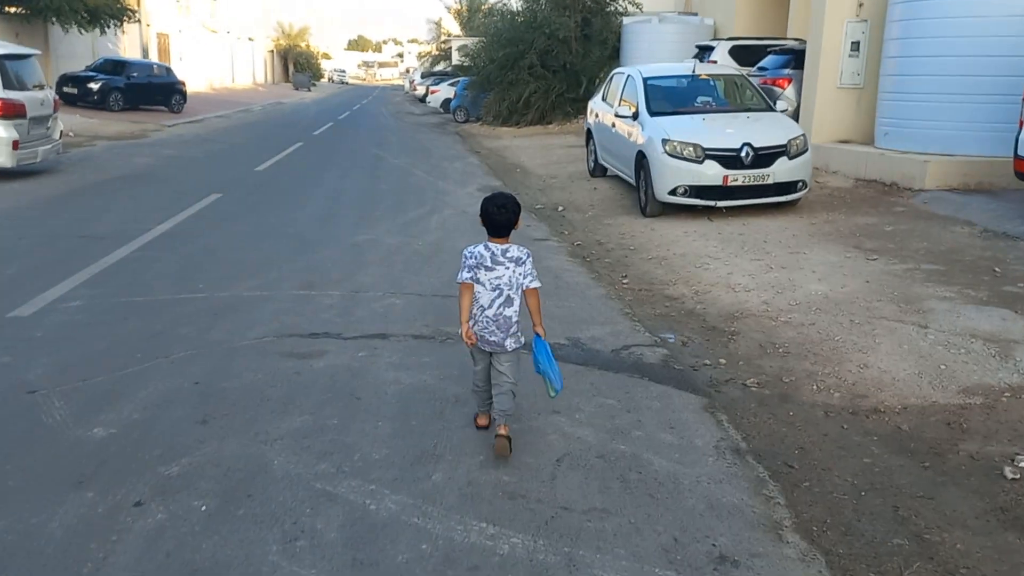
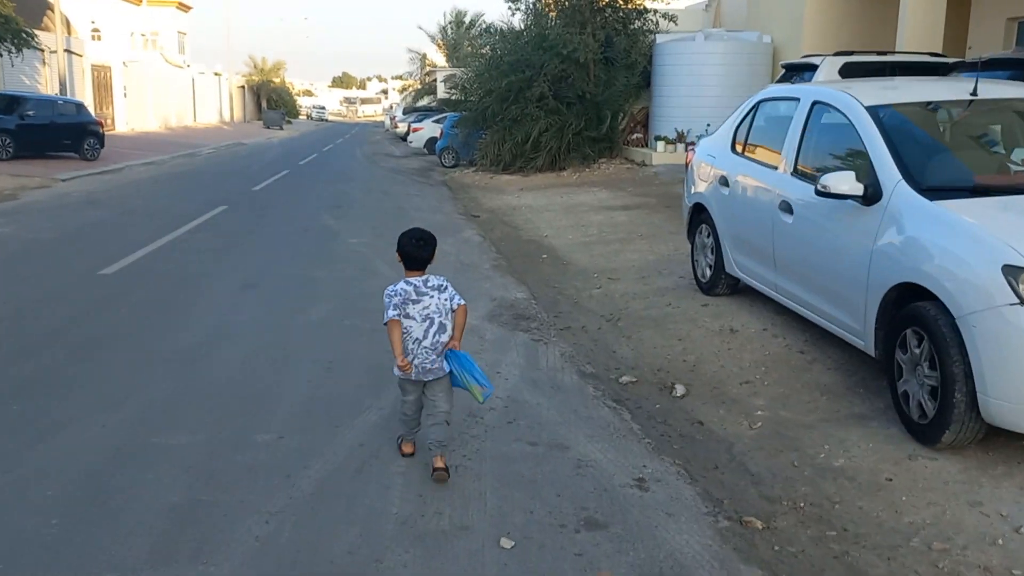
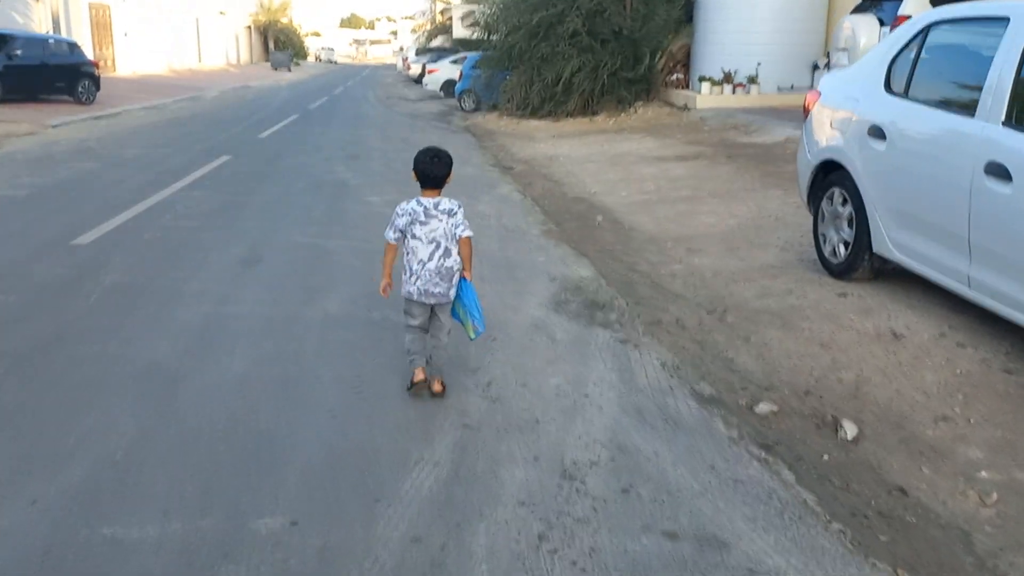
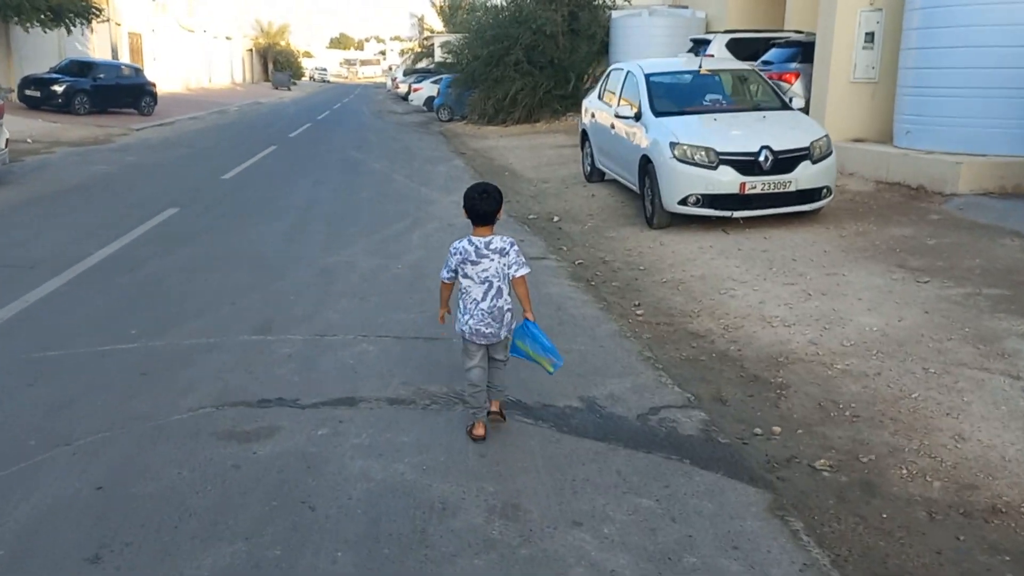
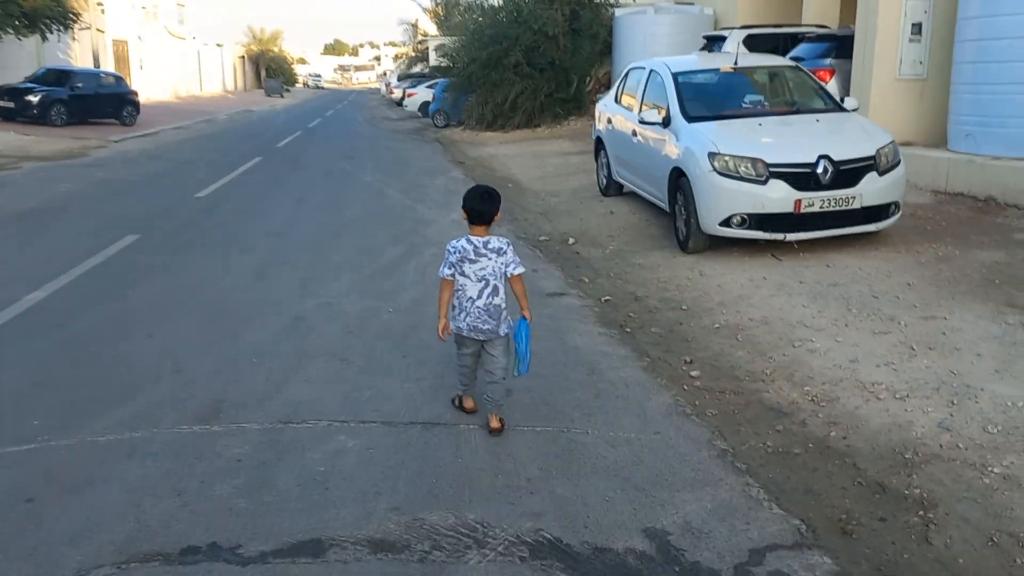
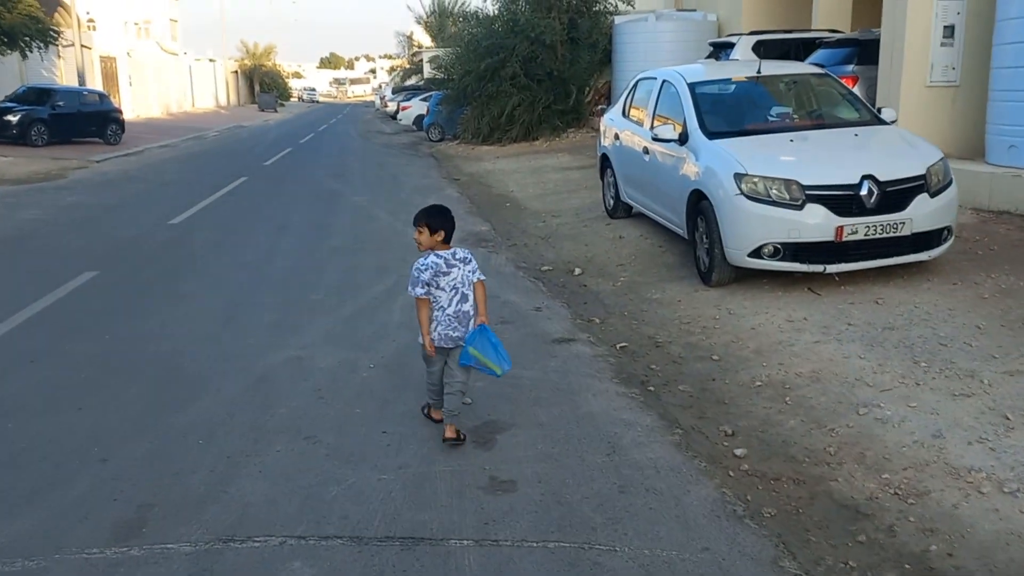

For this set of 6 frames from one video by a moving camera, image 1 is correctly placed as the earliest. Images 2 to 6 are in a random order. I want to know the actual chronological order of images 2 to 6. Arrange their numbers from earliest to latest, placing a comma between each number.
4, 5, 6, 2, 3
